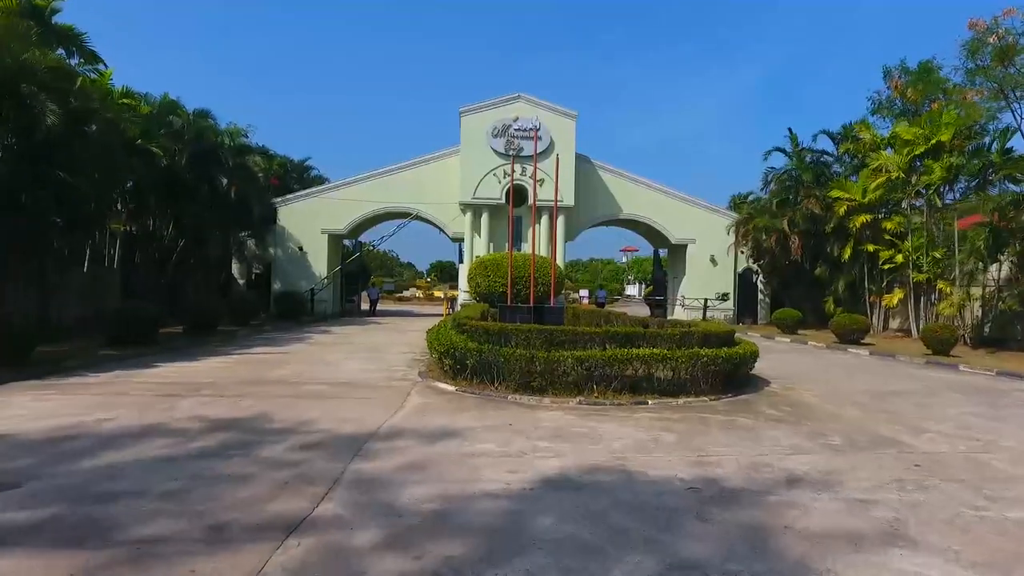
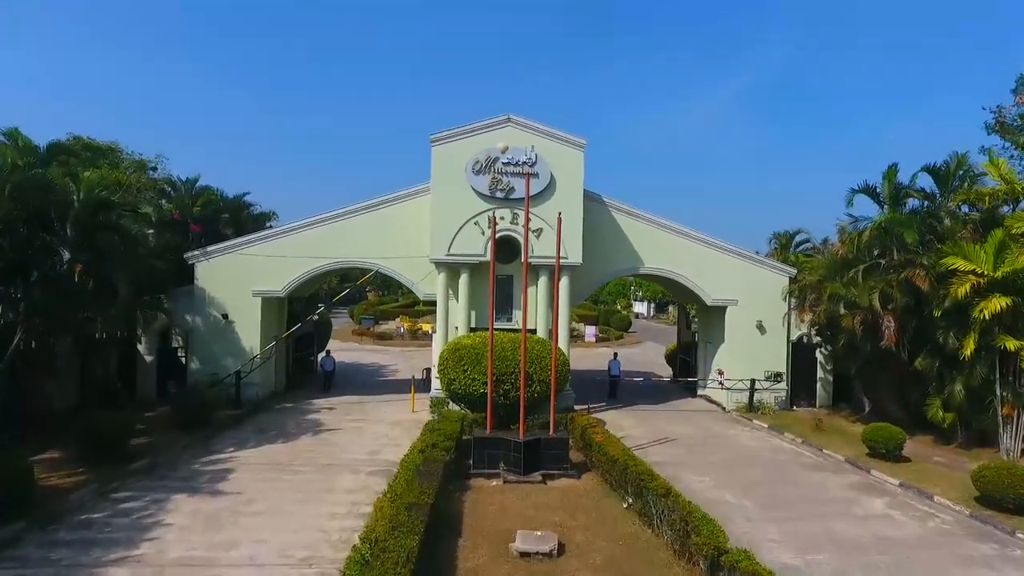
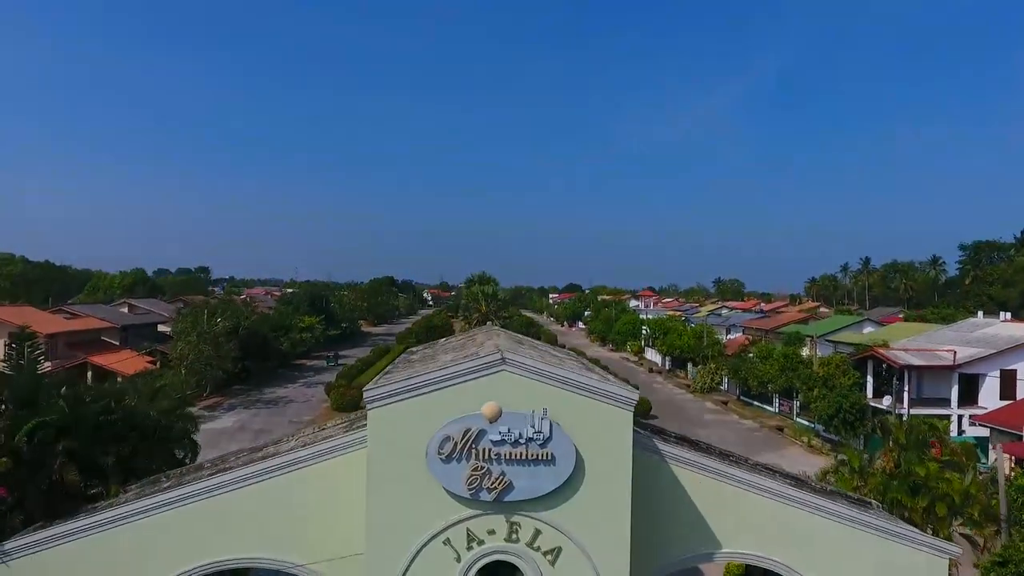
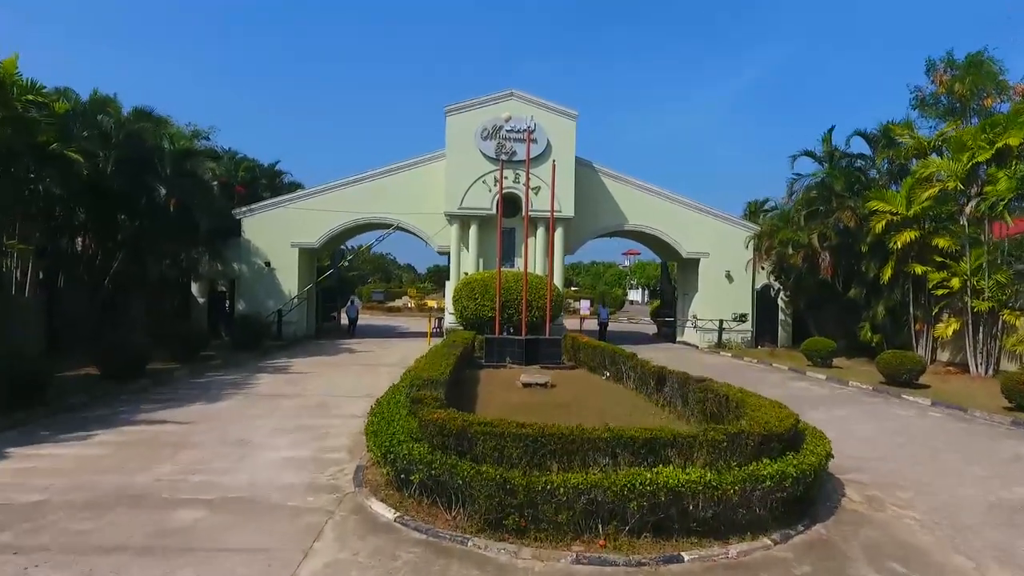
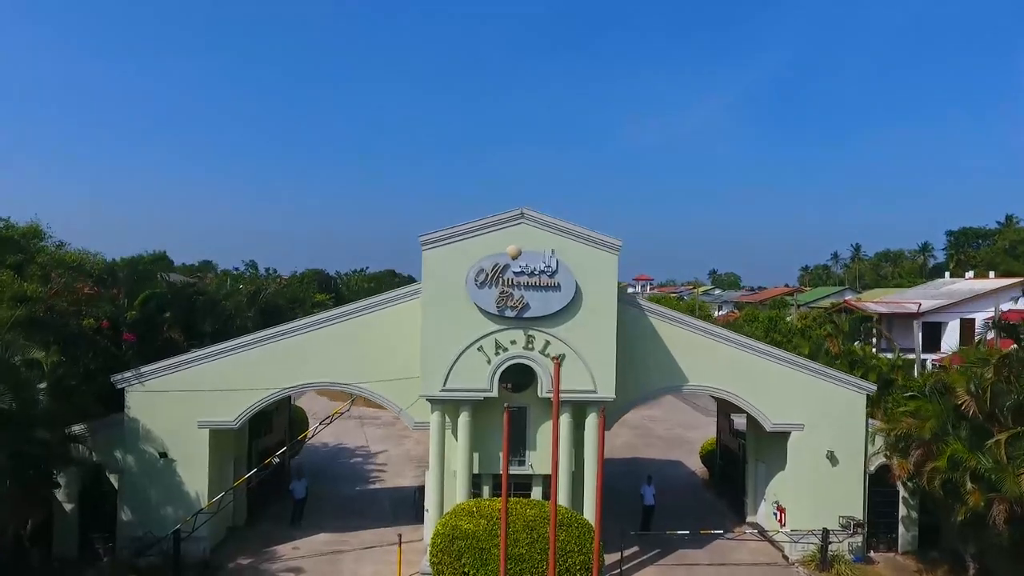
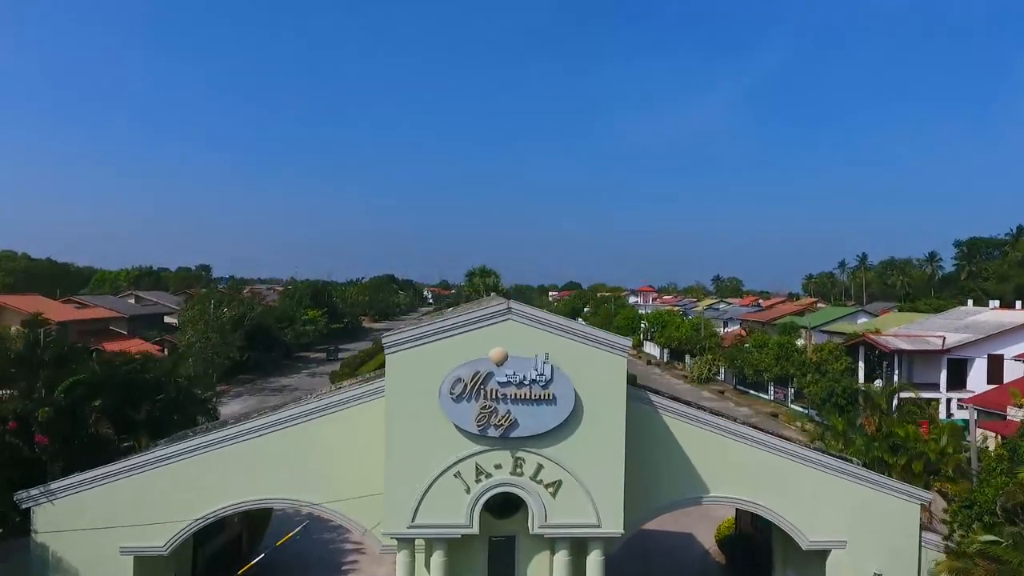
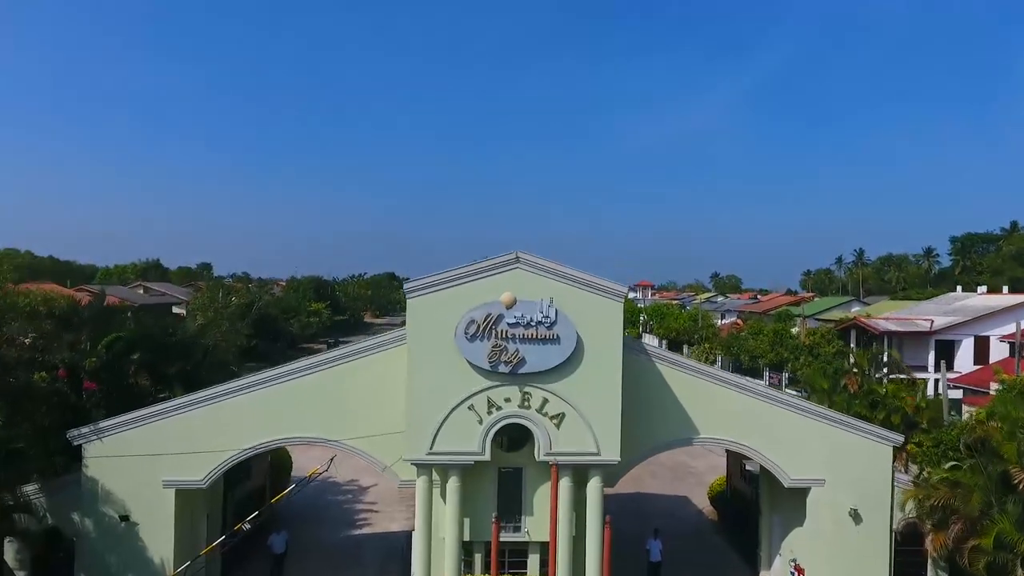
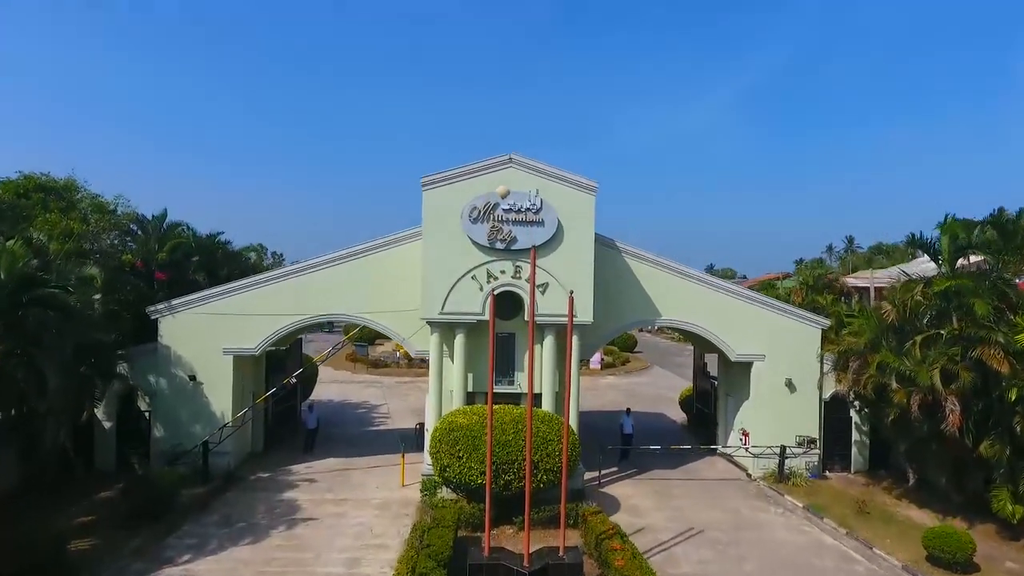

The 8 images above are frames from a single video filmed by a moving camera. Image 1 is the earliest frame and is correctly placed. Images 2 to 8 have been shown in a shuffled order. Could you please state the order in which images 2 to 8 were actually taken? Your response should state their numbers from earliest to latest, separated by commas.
4, 2, 8, 5, 7, 6, 3
